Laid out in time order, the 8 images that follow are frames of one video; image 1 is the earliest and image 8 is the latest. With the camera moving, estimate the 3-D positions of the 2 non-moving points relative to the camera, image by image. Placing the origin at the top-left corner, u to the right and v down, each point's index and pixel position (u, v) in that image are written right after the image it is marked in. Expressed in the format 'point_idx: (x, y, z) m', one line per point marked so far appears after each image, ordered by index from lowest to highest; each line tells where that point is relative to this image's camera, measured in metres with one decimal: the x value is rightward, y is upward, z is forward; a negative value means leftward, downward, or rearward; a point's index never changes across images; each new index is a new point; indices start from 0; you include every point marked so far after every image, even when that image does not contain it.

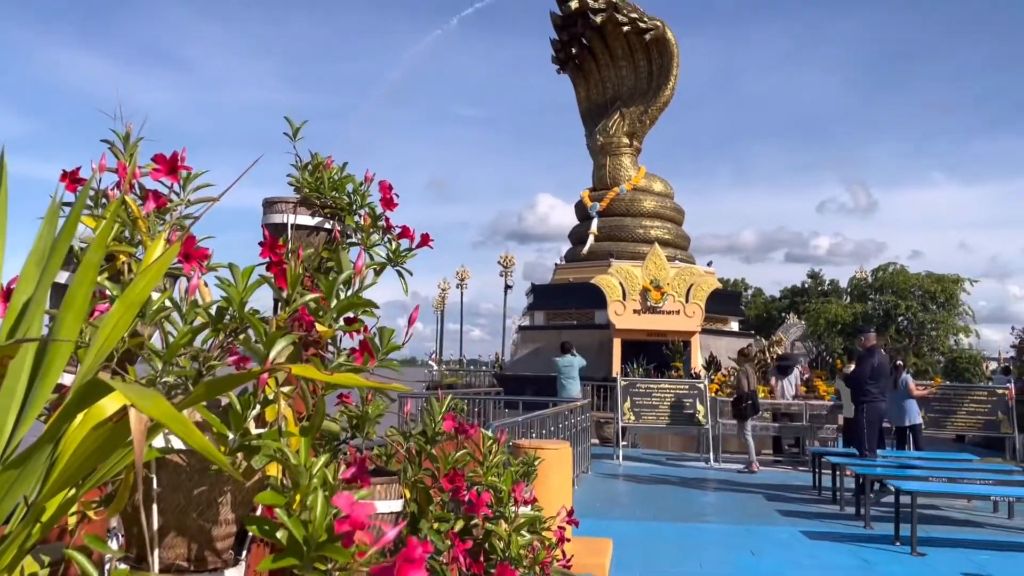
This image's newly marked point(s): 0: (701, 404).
0: (+2.3, -1.4, +10.7) m
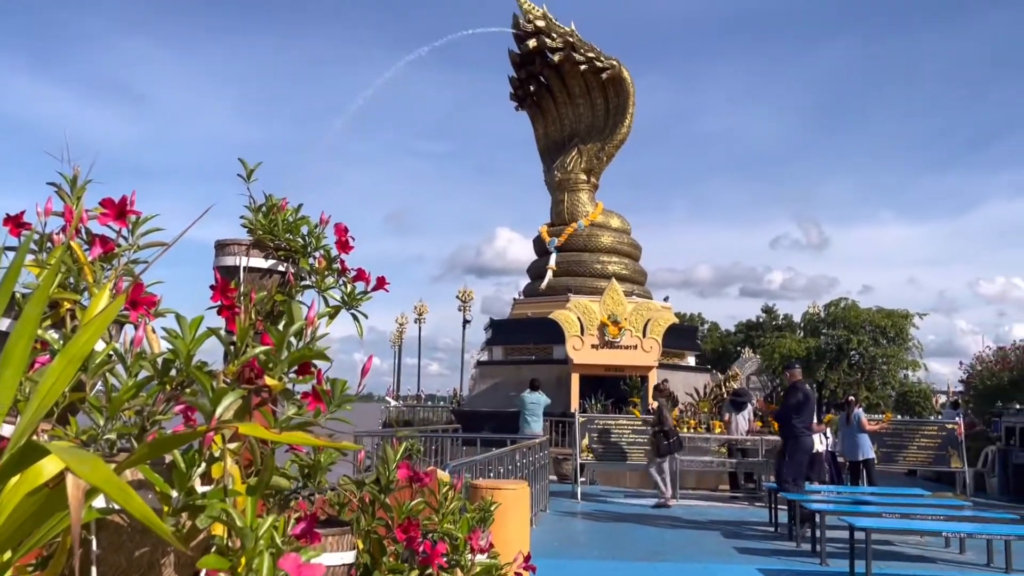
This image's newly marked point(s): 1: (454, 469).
0: (+1.8, -1.9, +10.8) m
1: (-0.4, -1.3, +6.2) m
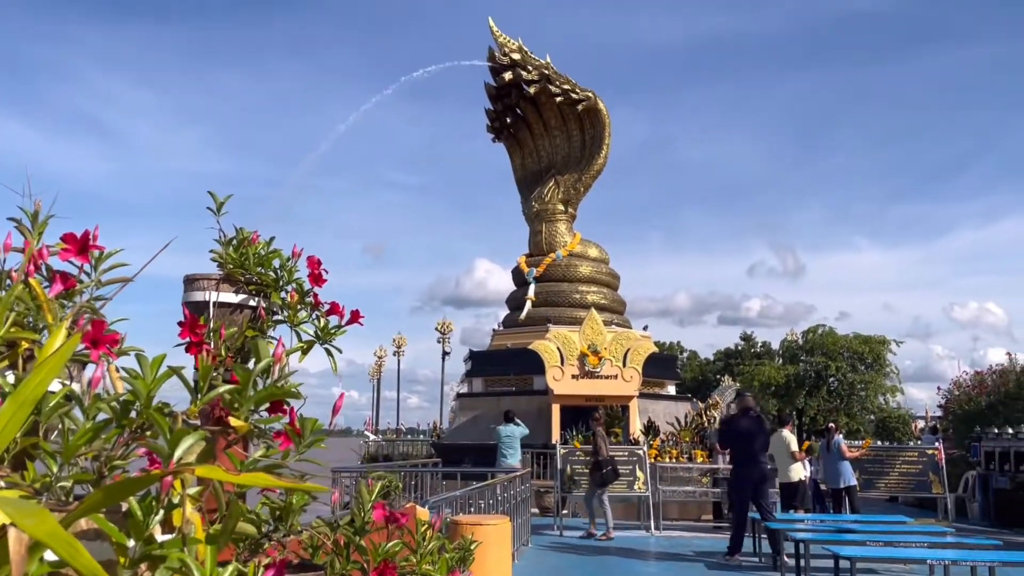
0: (+1.6, -2.3, +10.7) m
1: (-0.6, -1.5, +6.1) m
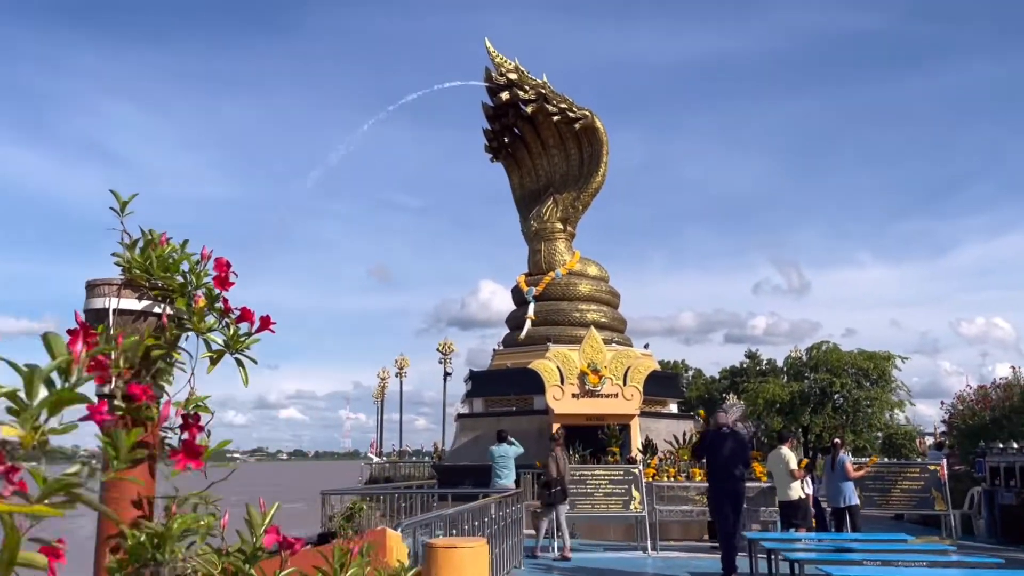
0: (+1.5, -2.4, +10.5) m
1: (-0.7, -1.6, +5.9) m
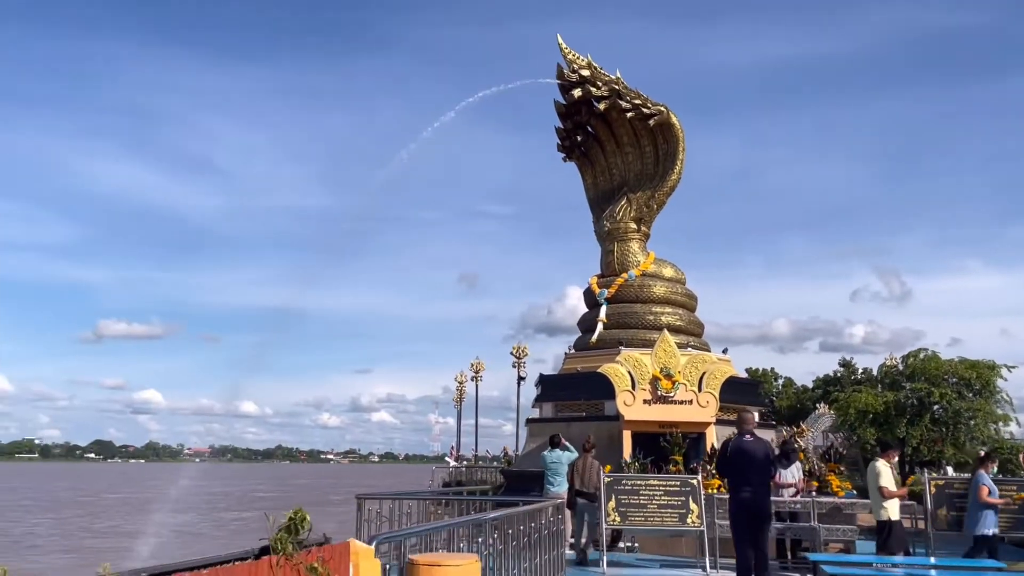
0: (+2.0, -2.4, +9.7) m
1: (-0.6, -1.6, +5.4) m
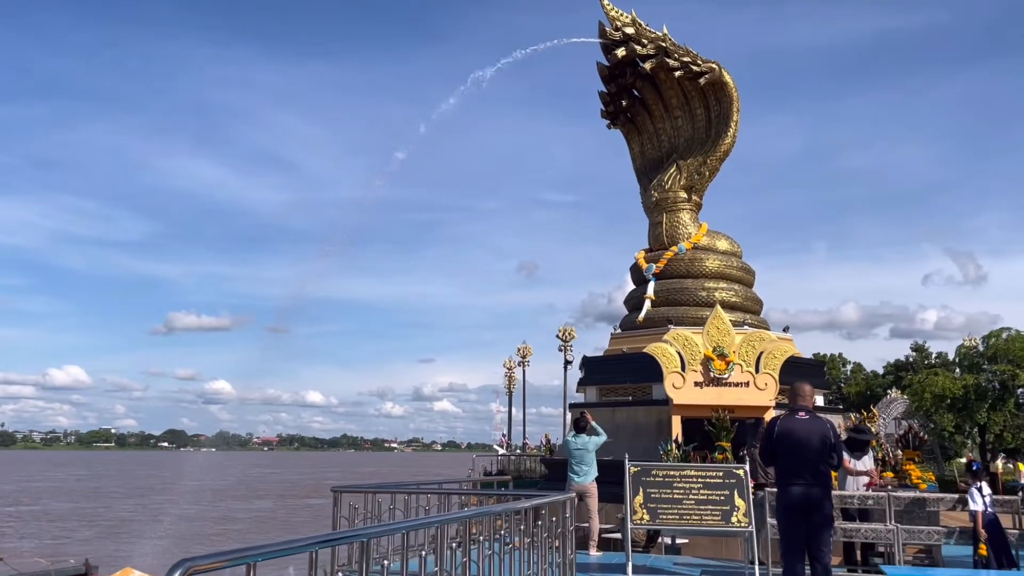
0: (+2.1, -1.9, +8.0) m
1: (-0.8, -1.2, +3.9) m
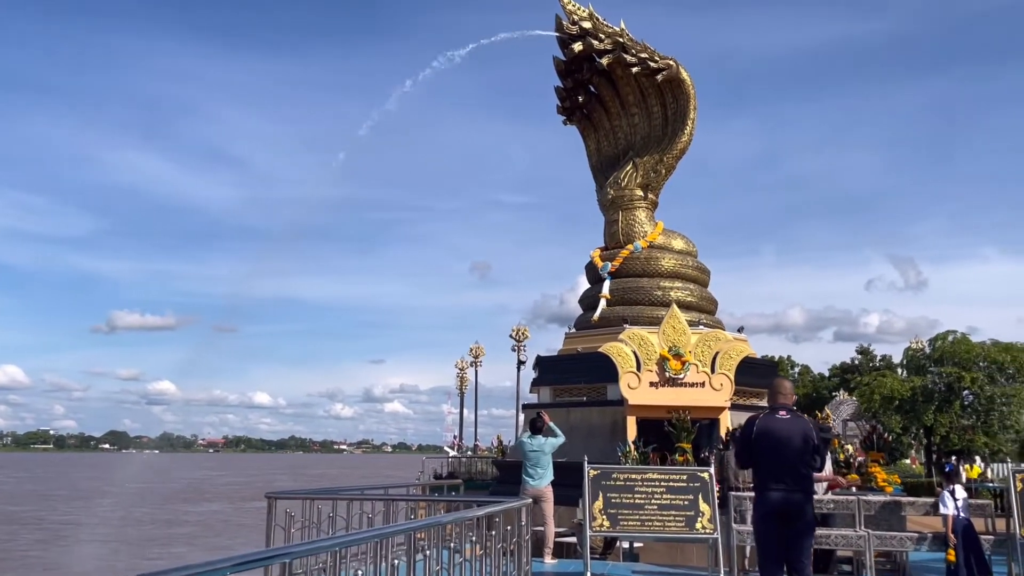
0: (+1.7, -1.9, +7.6) m
1: (-1.0, -1.1, +3.4) m
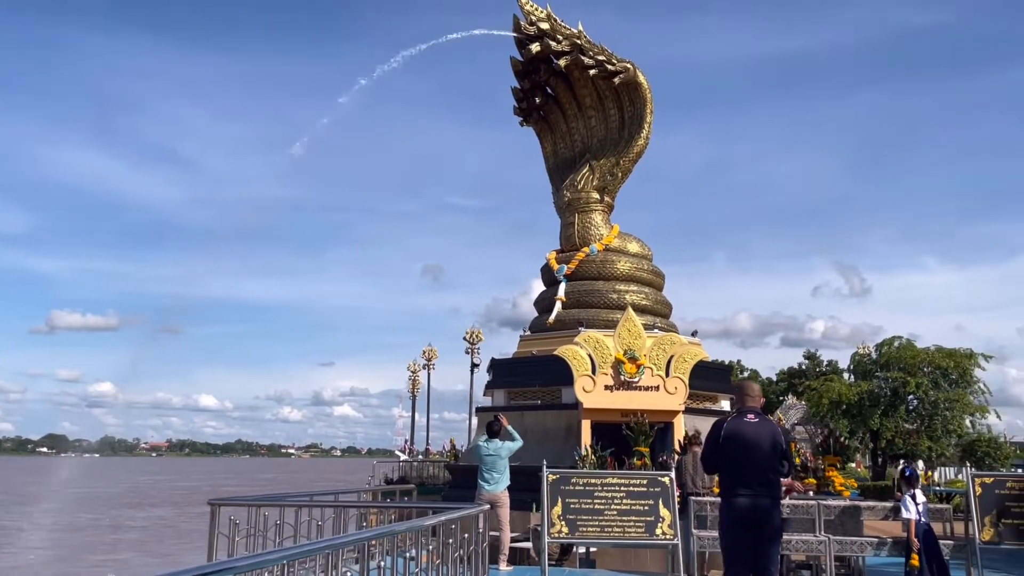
0: (+1.3, -1.9, +7.5) m
1: (-1.1, -1.1, +3.1) m
